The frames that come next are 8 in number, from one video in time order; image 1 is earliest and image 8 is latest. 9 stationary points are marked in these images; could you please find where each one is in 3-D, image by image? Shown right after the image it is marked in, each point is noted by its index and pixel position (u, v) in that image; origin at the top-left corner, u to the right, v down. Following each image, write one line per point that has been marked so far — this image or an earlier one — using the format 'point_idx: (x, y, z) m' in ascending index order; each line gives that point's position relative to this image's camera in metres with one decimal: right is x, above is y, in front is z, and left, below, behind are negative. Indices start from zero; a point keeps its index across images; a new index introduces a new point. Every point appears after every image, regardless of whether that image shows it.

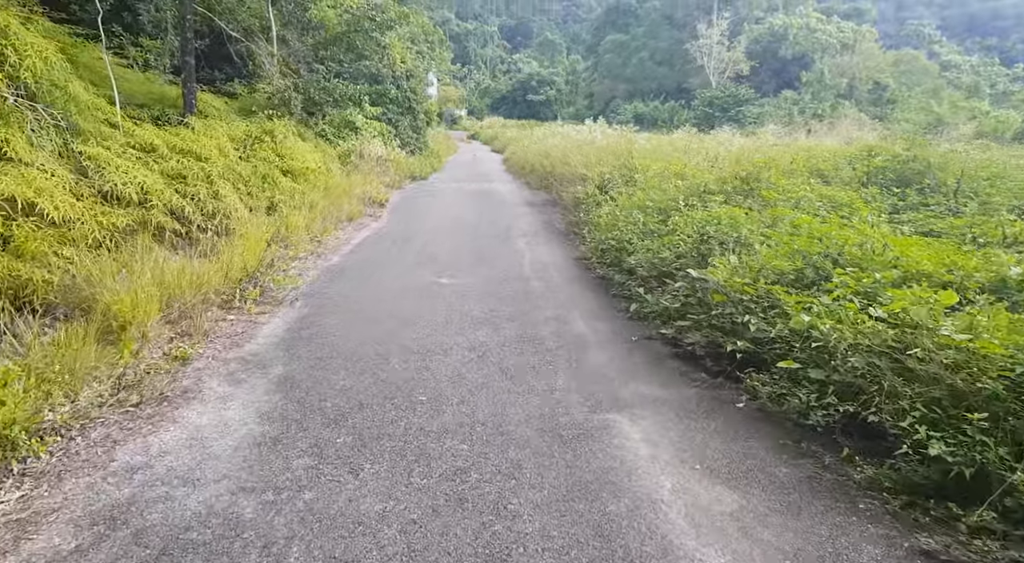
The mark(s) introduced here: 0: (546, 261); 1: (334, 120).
0: (+0.4, +0.2, +7.1) m
1: (-4.8, +4.5, +16.3) m
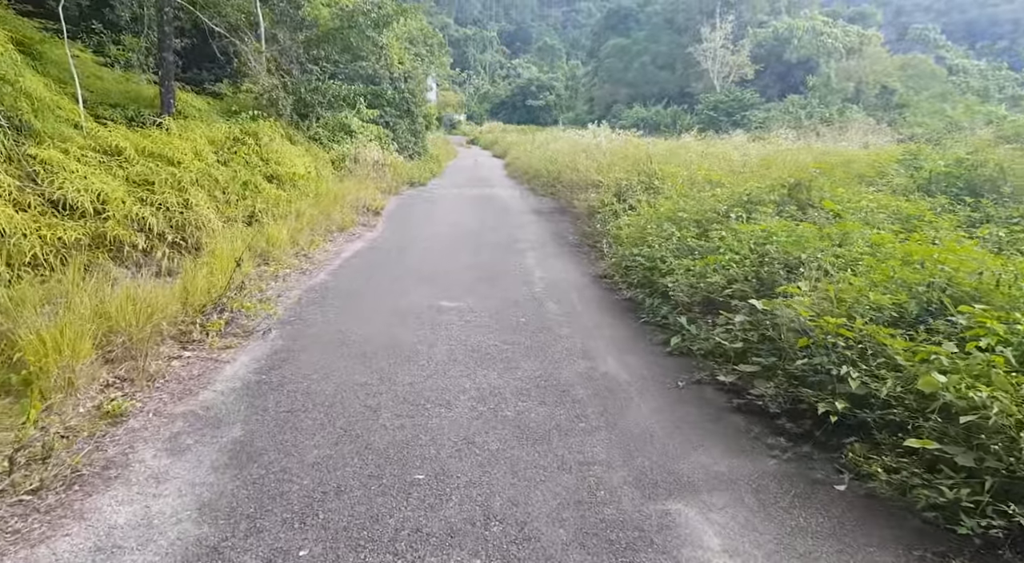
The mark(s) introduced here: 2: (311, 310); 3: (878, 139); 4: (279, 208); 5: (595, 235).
0: (+0.5, 0.0, +6.2) m
1: (-4.7, +4.2, +15.5) m
2: (-1.7, -0.3, +5.0) m
3: (+11.9, +4.7, +19.4) m
4: (-3.0, +1.0, +7.8) m
5: (+1.1, +0.6, +7.7) m
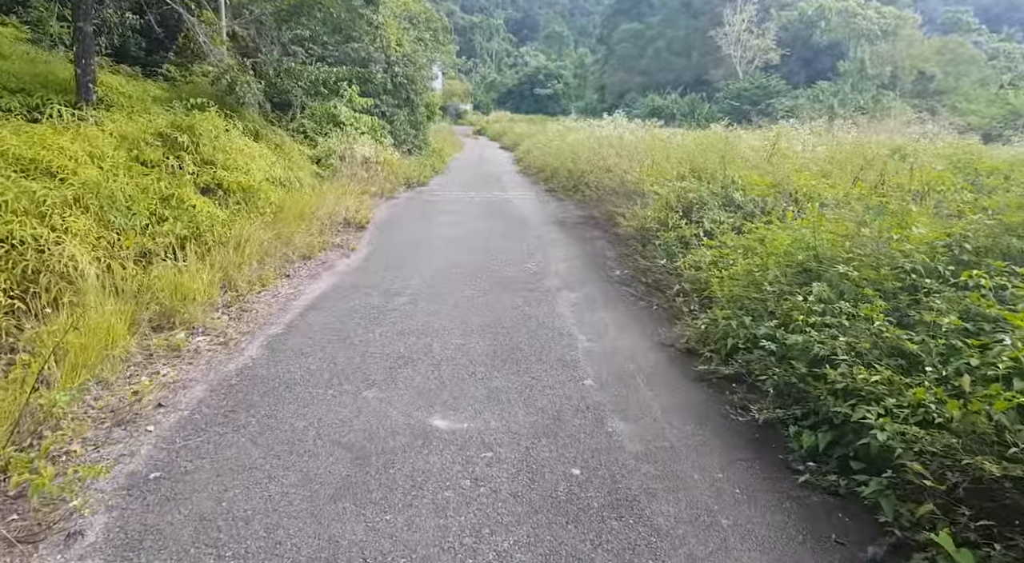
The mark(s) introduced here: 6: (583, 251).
0: (+0.7, -0.5, +4.0) m
1: (-4.4, +3.8, +13.3) m
2: (-1.5, -0.8, +2.8) m
3: (+12.3, +4.4, +17.0) m
4: (-2.8, +0.5, +5.6) m
5: (+1.4, +0.1, +5.5) m
6: (+0.9, +0.4, +7.3) m
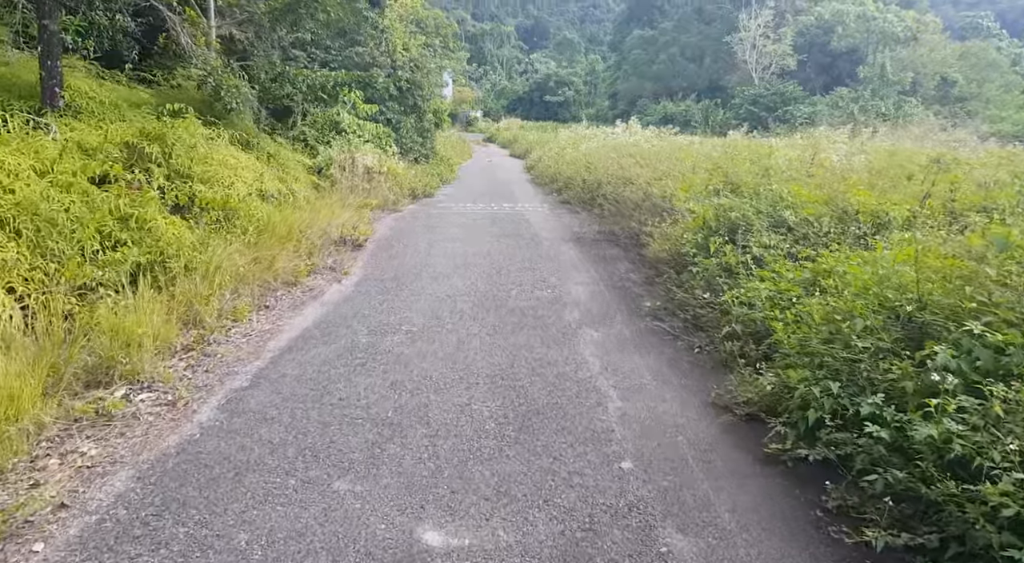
0: (+0.8, -0.8, +3.2) m
1: (-4.1, +3.4, +12.6) m
2: (-1.4, -1.0, +2.0) m
3: (+12.6, +3.9, +16.0) m
4: (-2.7, +0.2, +4.8) m
5: (+1.5, -0.2, +4.6) m
6: (+1.0, +0.1, +6.5) m
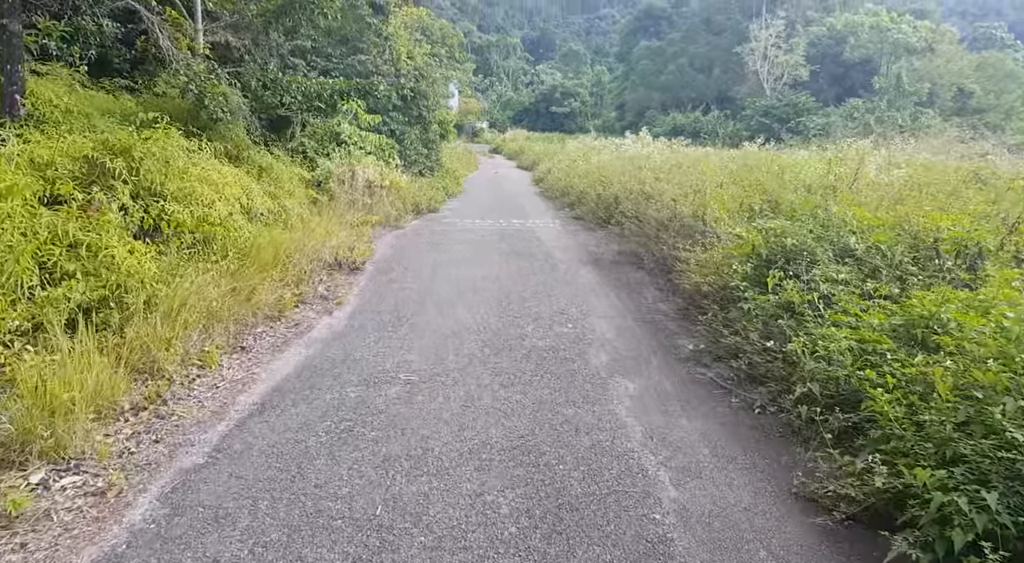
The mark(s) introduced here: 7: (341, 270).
0: (+0.9, -1.0, +2.4) m
1: (-3.9, +3.0, +11.9) m
2: (-1.3, -1.3, +1.3) m
3: (+12.8, +3.4, +15.3) m
4: (-2.5, -0.1, +4.1) m
5: (+1.6, -0.5, +3.9) m
6: (+1.2, -0.2, +5.7) m
7: (-2.0, +0.1, +6.9) m
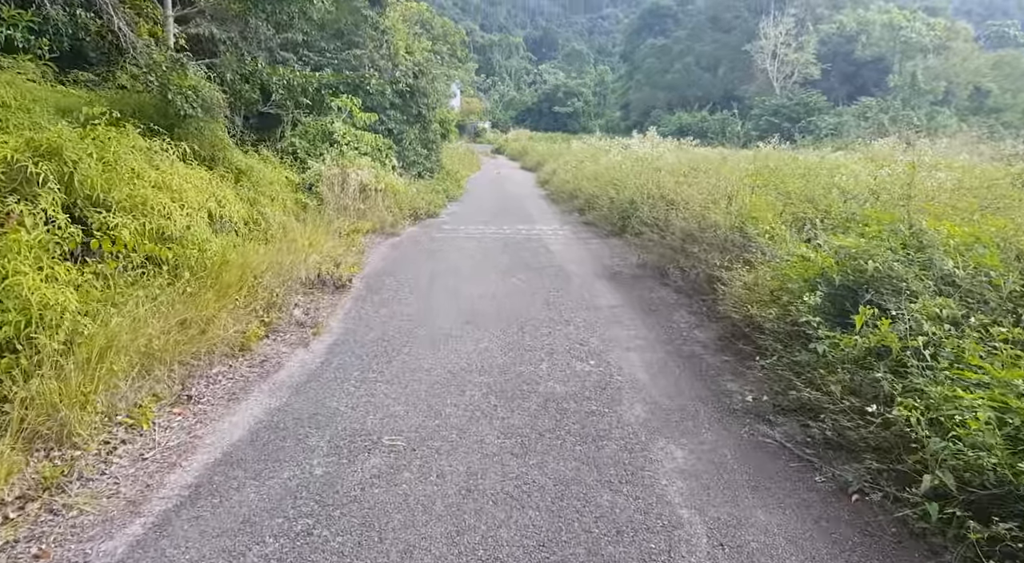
0: (+1.0, -1.2, +1.5) m
1: (-3.8, +2.8, +11.0) m
2: (-1.3, -1.5, +0.4) m
3: (+12.9, +3.2, +14.3) m
4: (-2.5, -0.3, +3.2) m
5: (+1.7, -0.7, +3.0) m
6: (+1.2, -0.4, +4.9) m
7: (-1.9, -0.1, +6.0) m
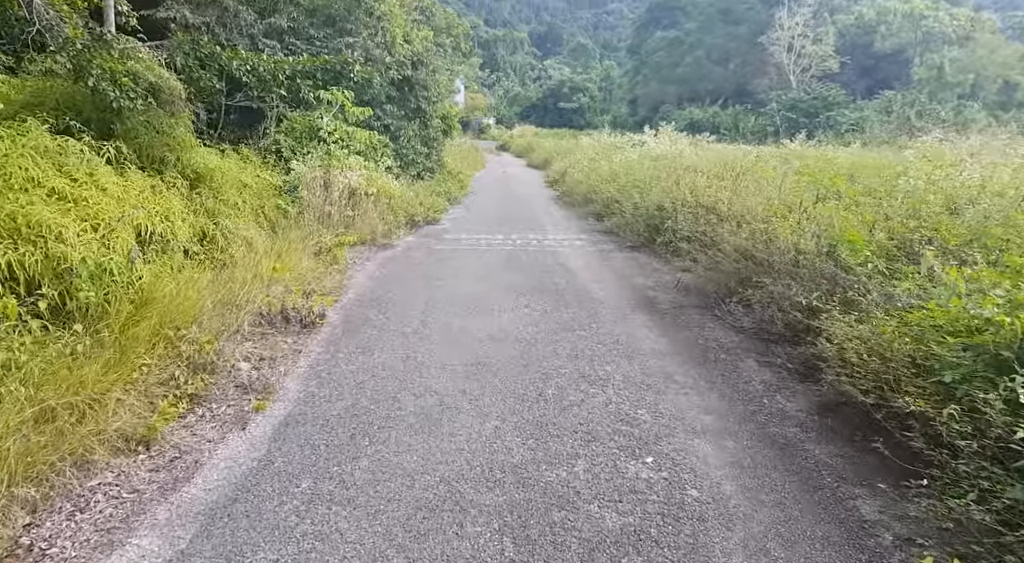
0: (+1.1, -1.6, +0.2) m
1: (-3.7, +2.6, +9.7) m
2: (-1.2, -1.8, -0.9) m
3: (+13.1, +3.0, +12.9) m
4: (-2.4, -0.6, +1.9) m
5: (+1.8, -1.0, +1.7) m
6: (+1.3, -0.7, +3.5) m
7: (-1.8, -0.4, +4.7) m
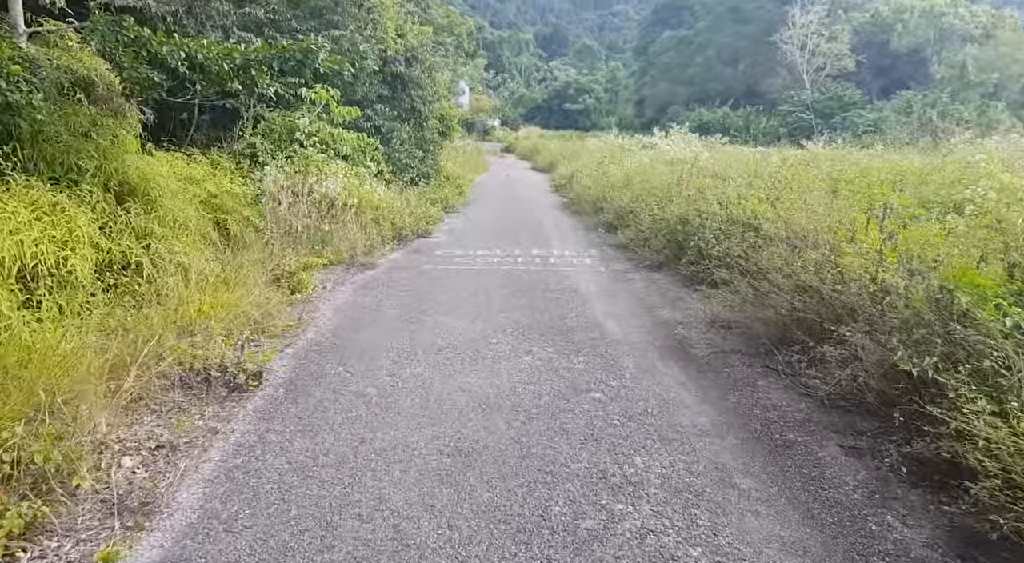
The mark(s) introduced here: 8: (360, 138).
0: (+1.0, -1.8, -1.0) m
1: (-3.7, +2.3, +8.6) m
2: (-1.3, -2.1, -2.0) m
3: (+13.1, +2.6, +11.6) m
4: (-2.4, -0.9, +0.8) m
5: (+1.7, -1.3, +0.5) m
6: (+1.3, -1.0, +2.4) m
7: (-1.8, -0.7, +3.6) m
8: (-2.7, +2.5, +10.5) m
